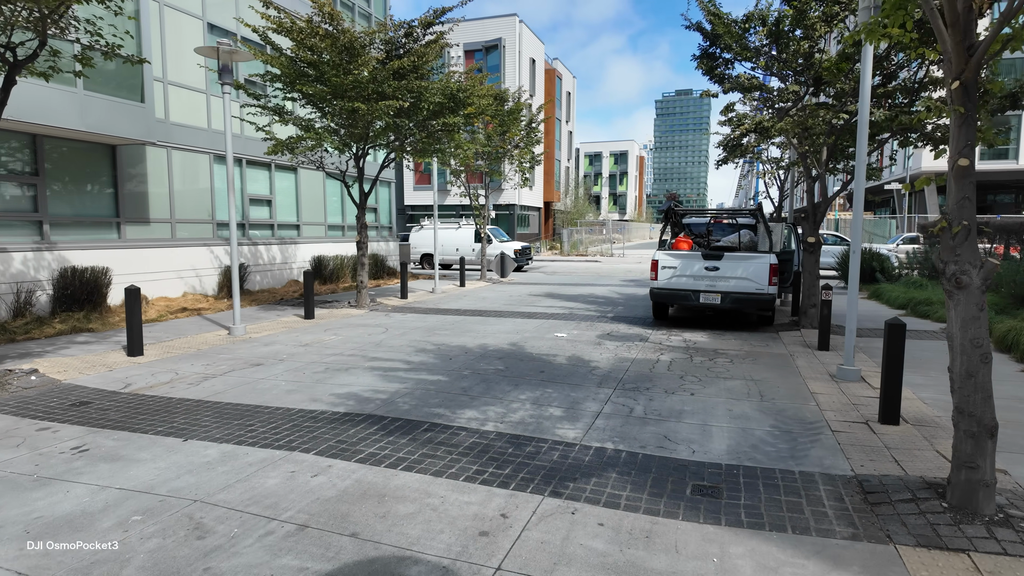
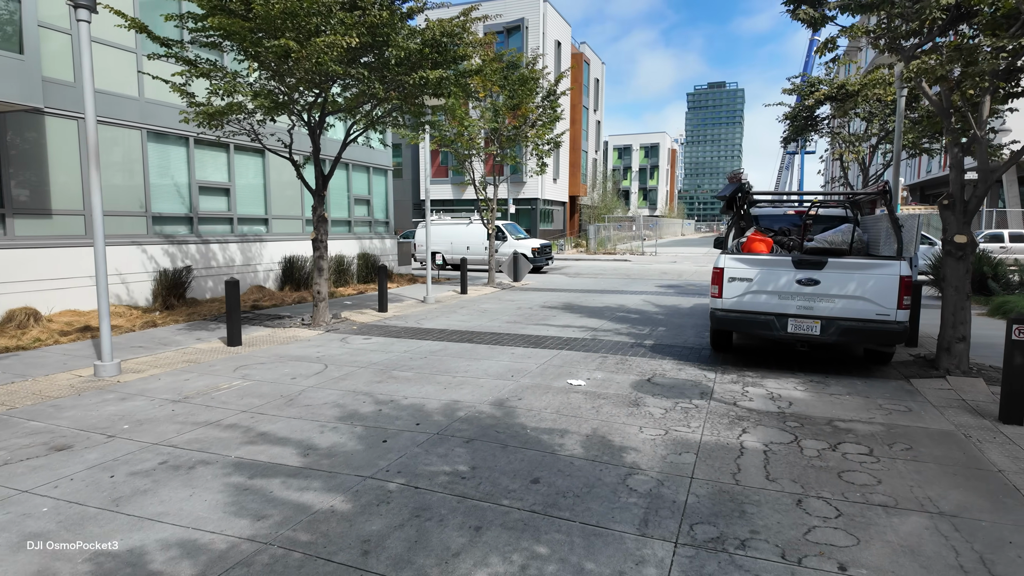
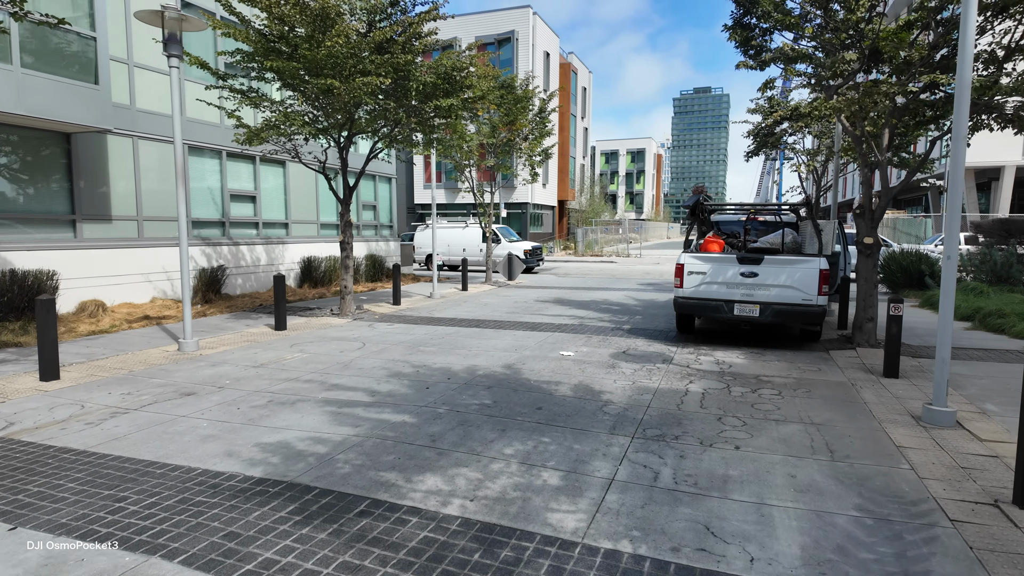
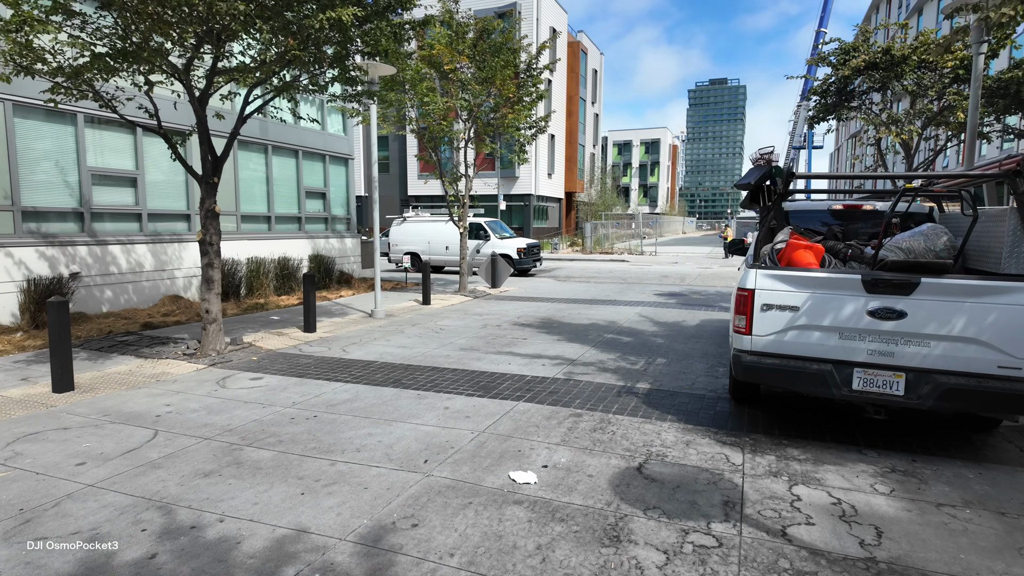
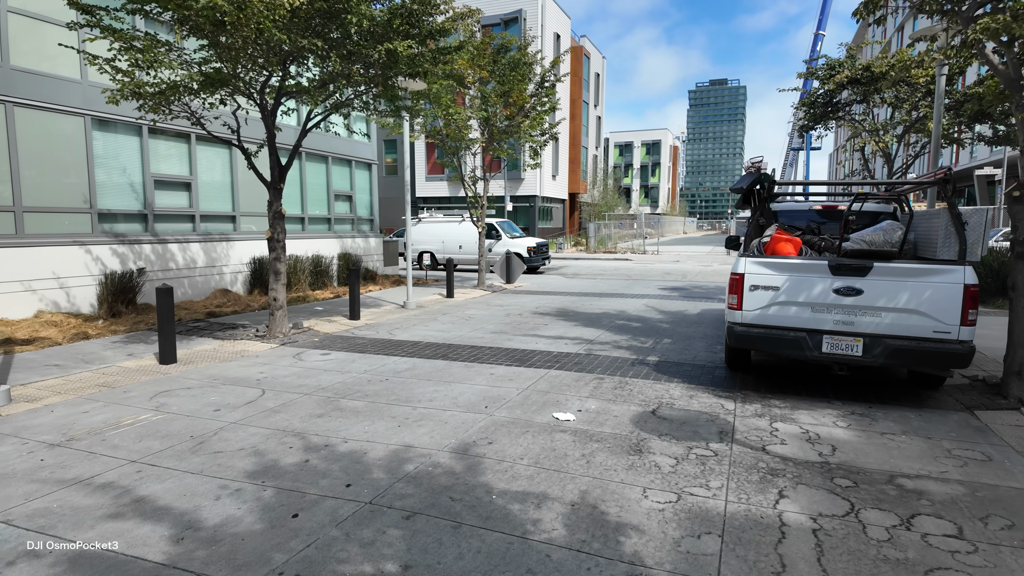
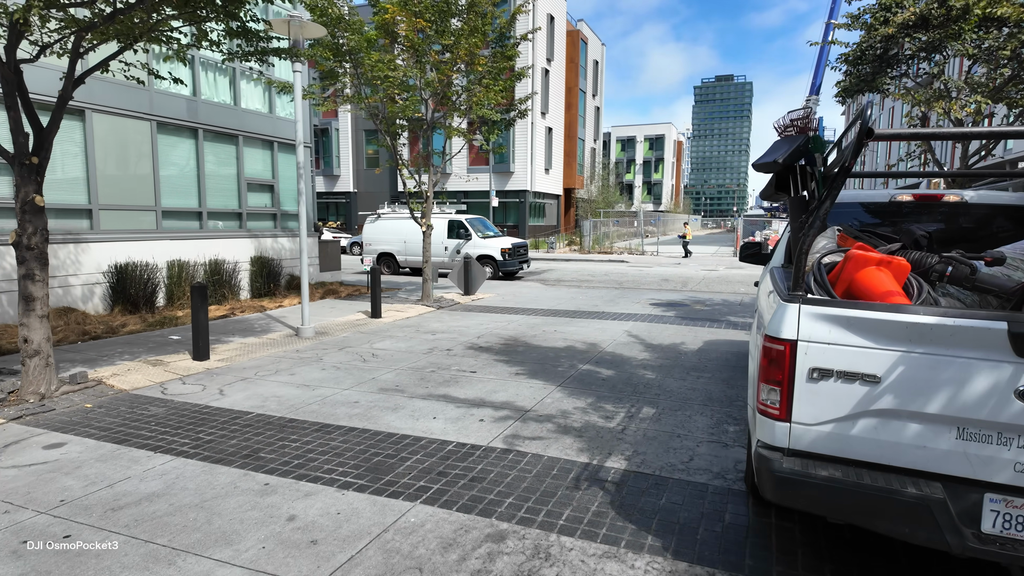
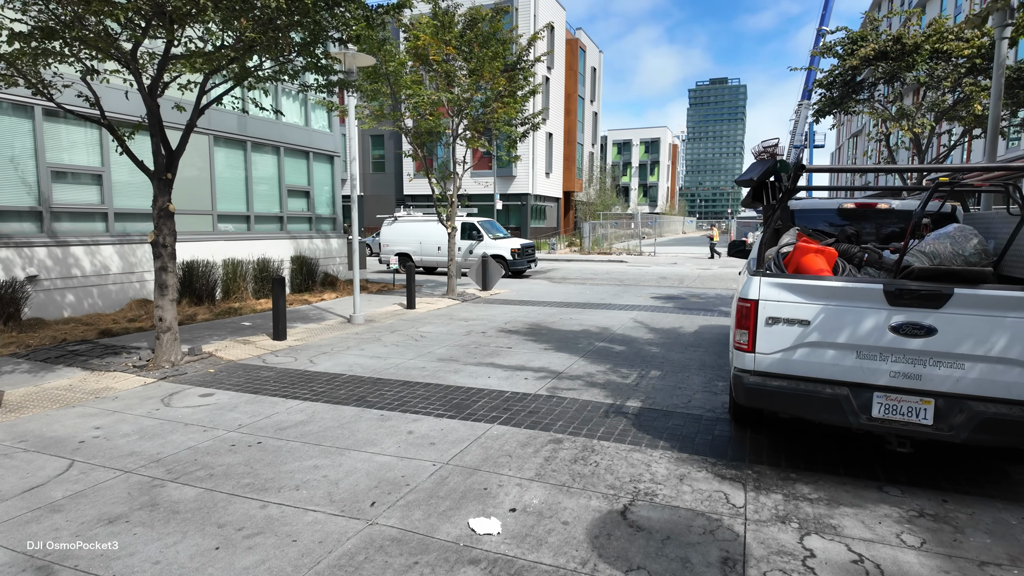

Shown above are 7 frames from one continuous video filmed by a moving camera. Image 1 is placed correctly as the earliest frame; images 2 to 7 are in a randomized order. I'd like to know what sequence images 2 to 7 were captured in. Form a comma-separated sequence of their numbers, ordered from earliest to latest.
3, 2, 5, 4, 7, 6
